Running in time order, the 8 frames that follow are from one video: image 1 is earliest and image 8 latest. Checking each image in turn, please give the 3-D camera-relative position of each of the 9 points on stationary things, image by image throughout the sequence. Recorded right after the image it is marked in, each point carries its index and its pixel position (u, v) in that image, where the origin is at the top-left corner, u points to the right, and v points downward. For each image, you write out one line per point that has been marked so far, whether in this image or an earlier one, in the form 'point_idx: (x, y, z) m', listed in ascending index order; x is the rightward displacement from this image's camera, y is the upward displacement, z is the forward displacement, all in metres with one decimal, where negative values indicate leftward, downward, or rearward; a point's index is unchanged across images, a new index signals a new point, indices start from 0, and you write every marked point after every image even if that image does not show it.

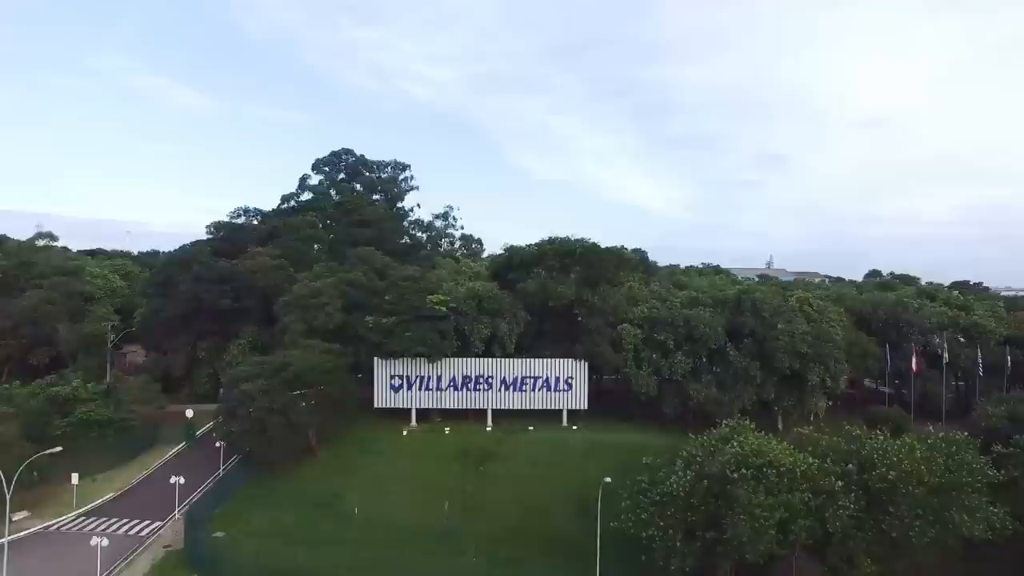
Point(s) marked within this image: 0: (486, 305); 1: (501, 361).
0: (-0.4, -0.3, +17.4) m
1: (-0.2, -1.3, +17.6) m
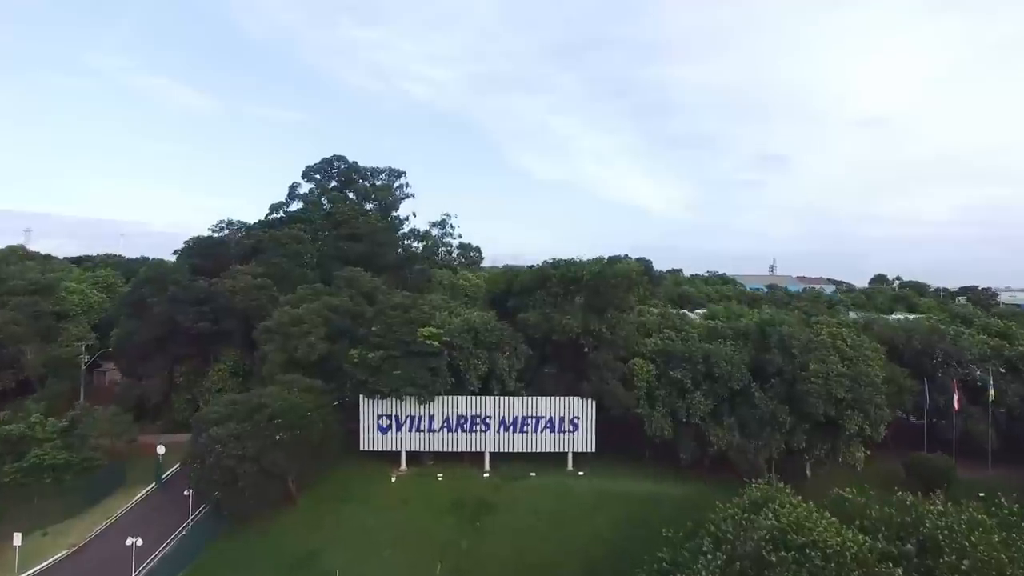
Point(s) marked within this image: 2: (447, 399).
0: (-0.4, -0.8, +15.7) m
1: (-0.2, -1.7, +15.9) m
2: (-1.0, -1.7, +15.9) m
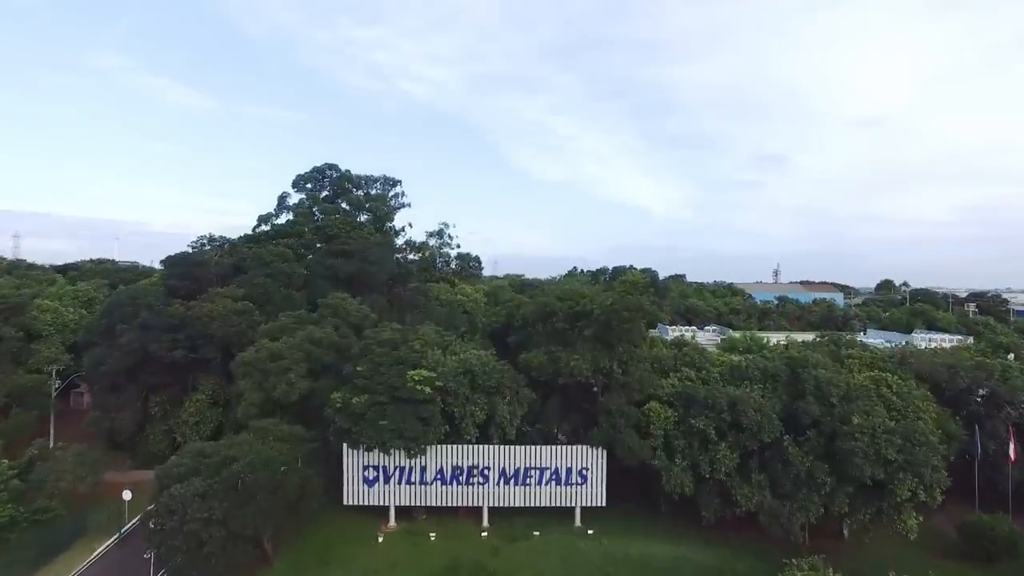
0: (-0.4, -1.3, +14.0) m
1: (-0.2, -2.2, +14.2) m
2: (-1.0, -2.2, +14.2) m
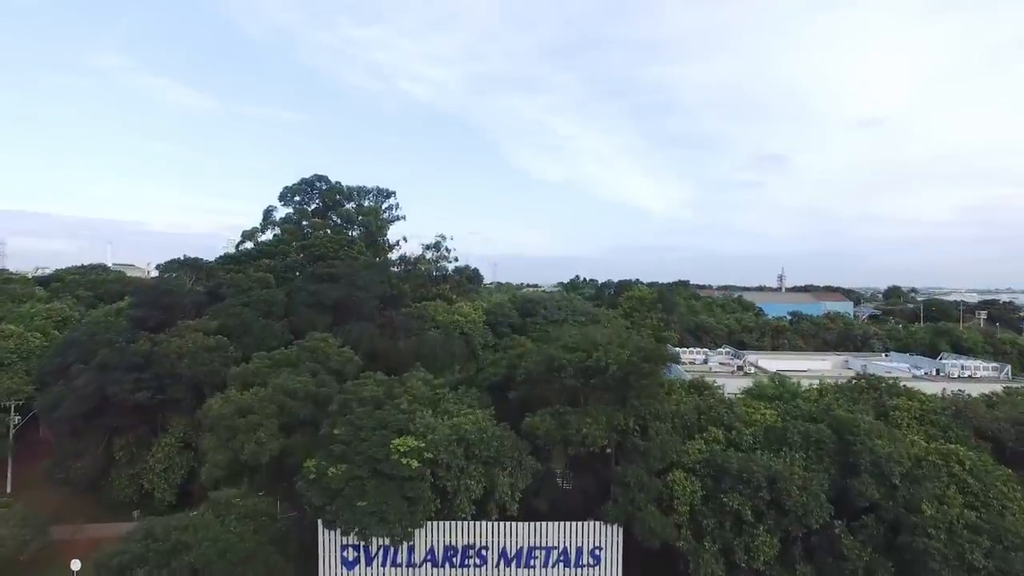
0: (-0.4, -1.9, +12.0) m
1: (-0.2, -2.8, +12.2) m
2: (-1.0, -2.8, +12.2) m
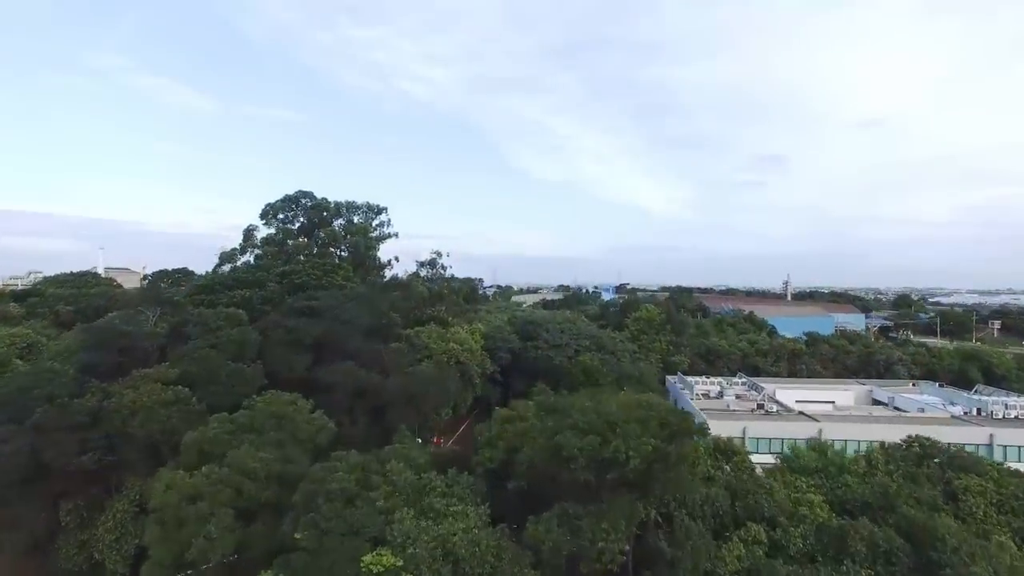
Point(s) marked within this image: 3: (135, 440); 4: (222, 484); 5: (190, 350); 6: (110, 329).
0: (-0.4, -2.6, +9.7) m
1: (-0.2, -3.6, +9.9) m
2: (-1.0, -3.5, +9.9) m
3: (-5.9, -2.4, +16.0) m
4: (-3.4, -2.3, +12.2) m
5: (-5.8, -1.1, +18.5) m
6: (-7.1, -0.7, +18.3) m
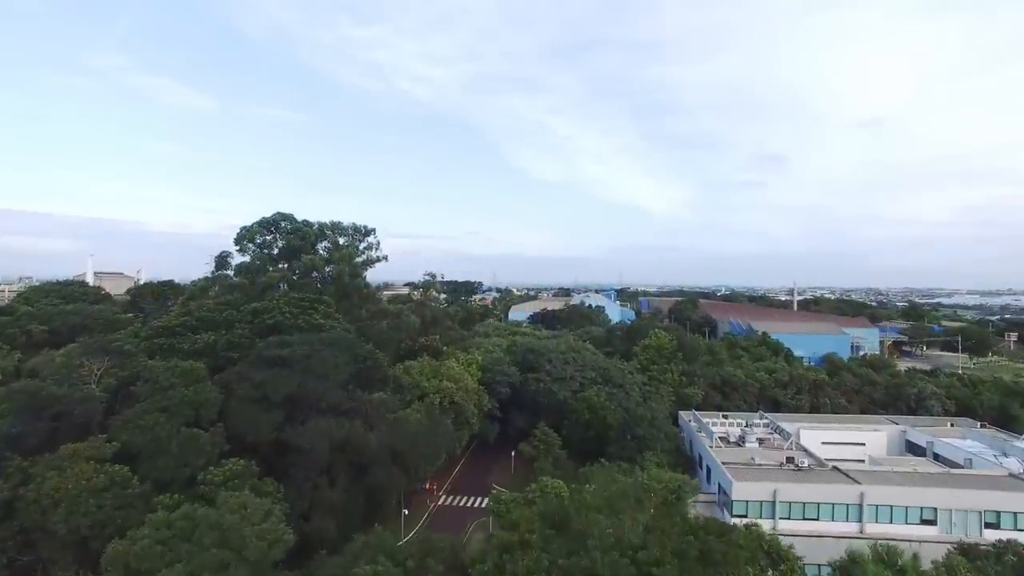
0: (-0.4, -3.5, +7.1) m
1: (-0.2, -4.4, +7.3) m
2: (-1.0, -4.4, +7.2) m
3: (-5.9, -3.2, +13.3) m
4: (-3.4, -3.2, +9.6) m
5: (-5.8, -1.9, +15.9) m
6: (-7.1, -1.6, +15.6) m
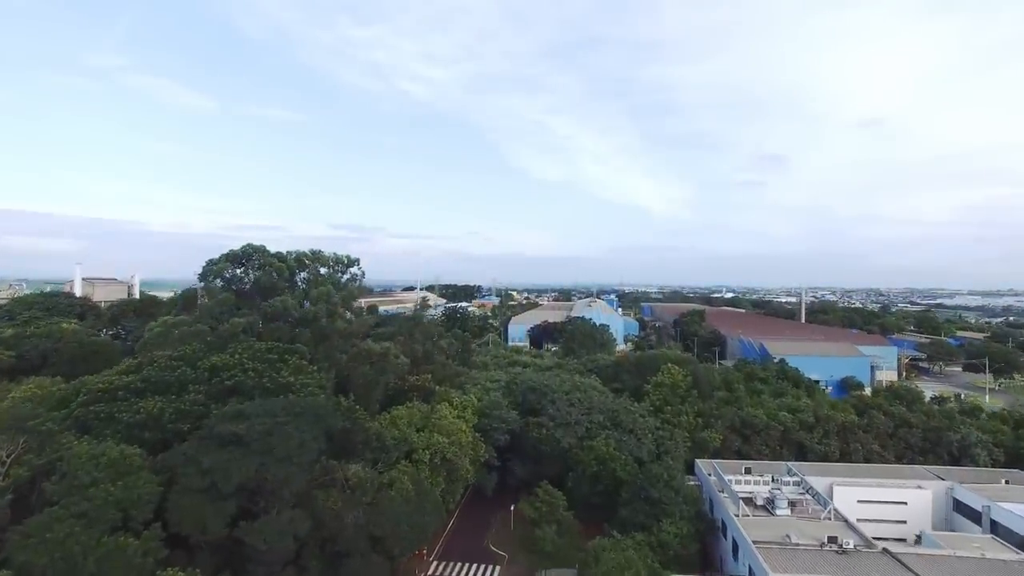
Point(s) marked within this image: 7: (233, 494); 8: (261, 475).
0: (-0.4, -4.4, +4.1) m
1: (-0.2, -5.4, +4.3) m
2: (-1.0, -5.4, +4.2) m
3: (-5.9, -4.2, +10.4) m
4: (-3.5, -4.1, +6.6) m
5: (-5.8, -2.9, +12.9) m
6: (-7.1, -2.5, +12.6) m
7: (-4.1, -3.1, +15.4) m
8: (-3.7, -2.7, +15.4) m
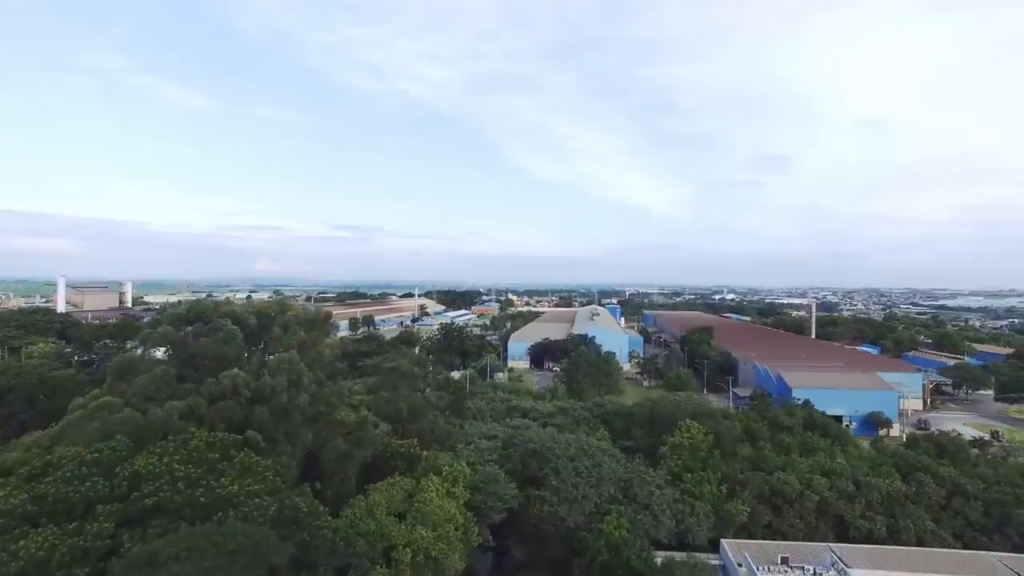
0: (-0.5, -5.7, +0.3) m
1: (-0.3, -6.7, +0.5) m
2: (-1.1, -6.6, +0.5) m
3: (-5.9, -5.5, +6.6) m
4: (-3.5, -5.4, +2.8) m
5: (-5.8, -4.2, +9.1) m
6: (-7.2, -3.8, +8.9) m
7: (-4.2, -4.3, +11.6) m
8: (-3.8, -4.0, +11.6) m
